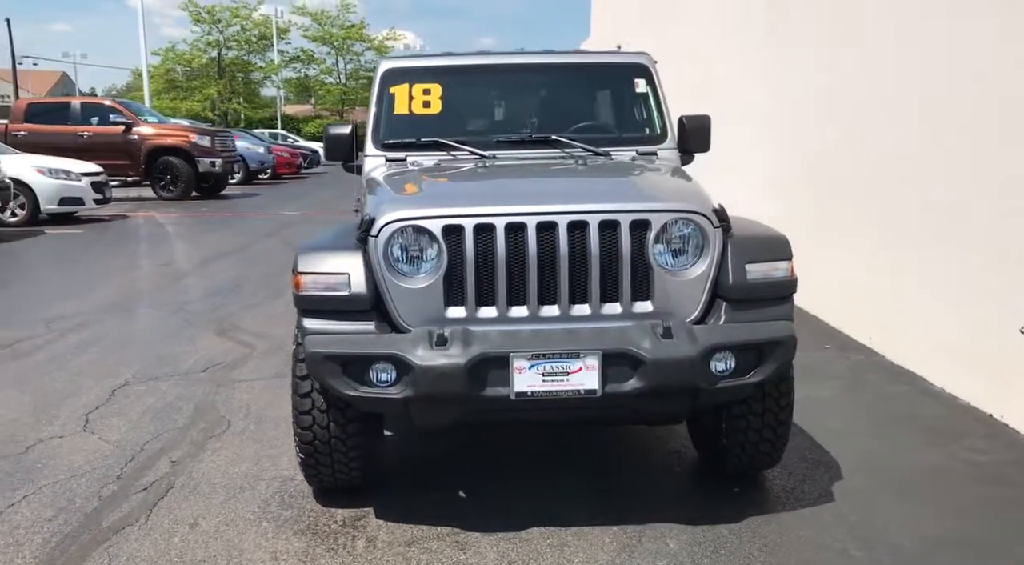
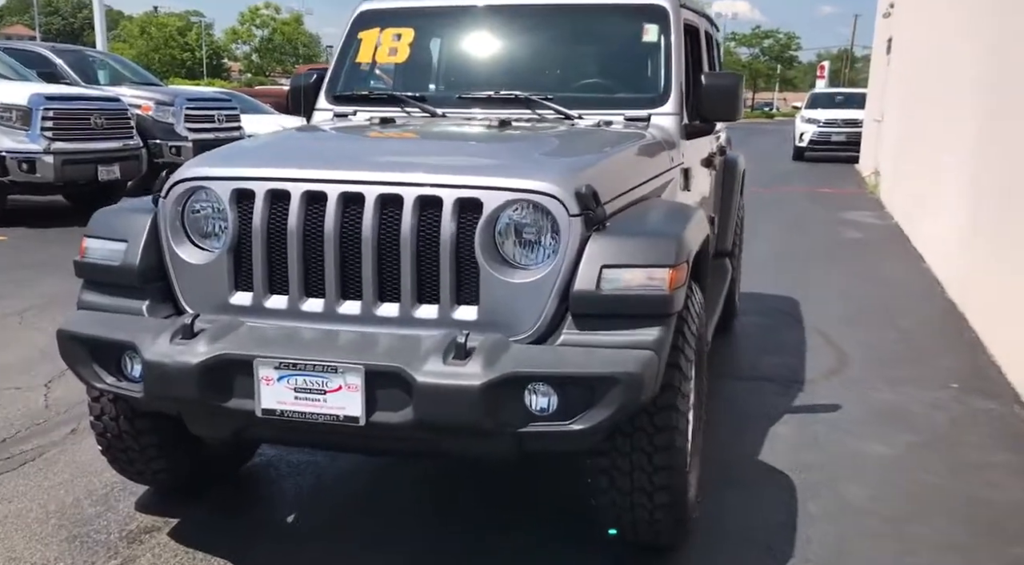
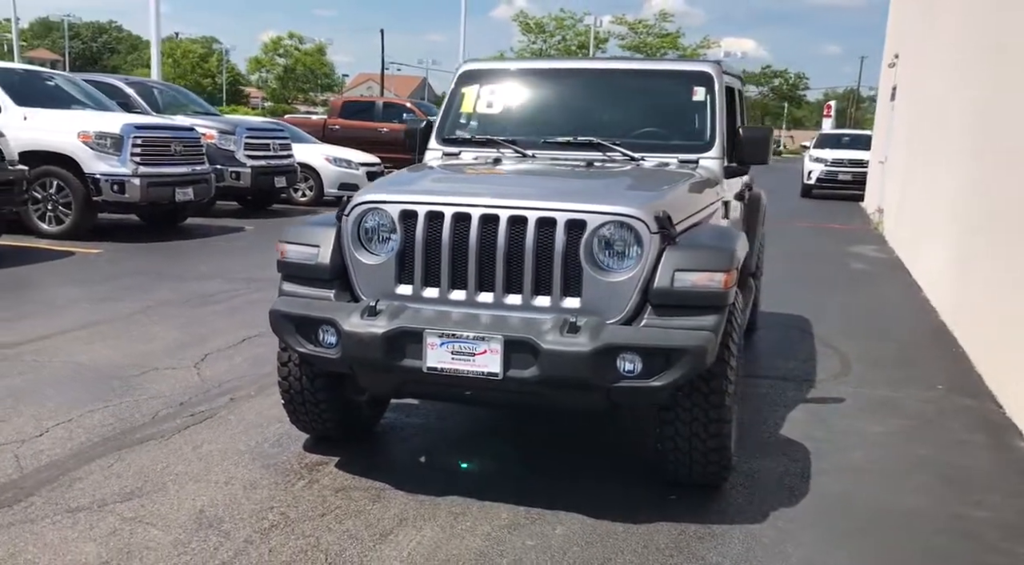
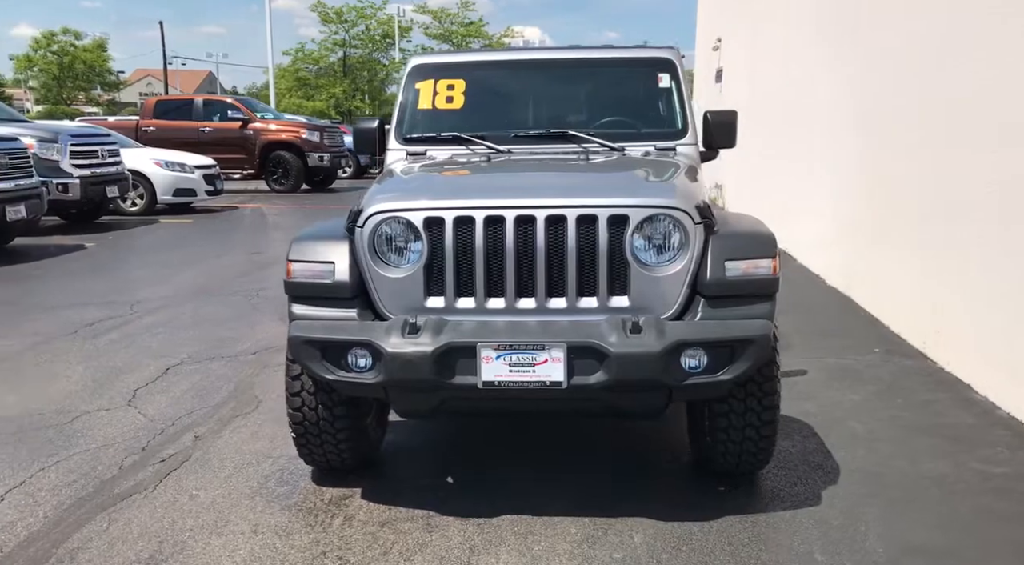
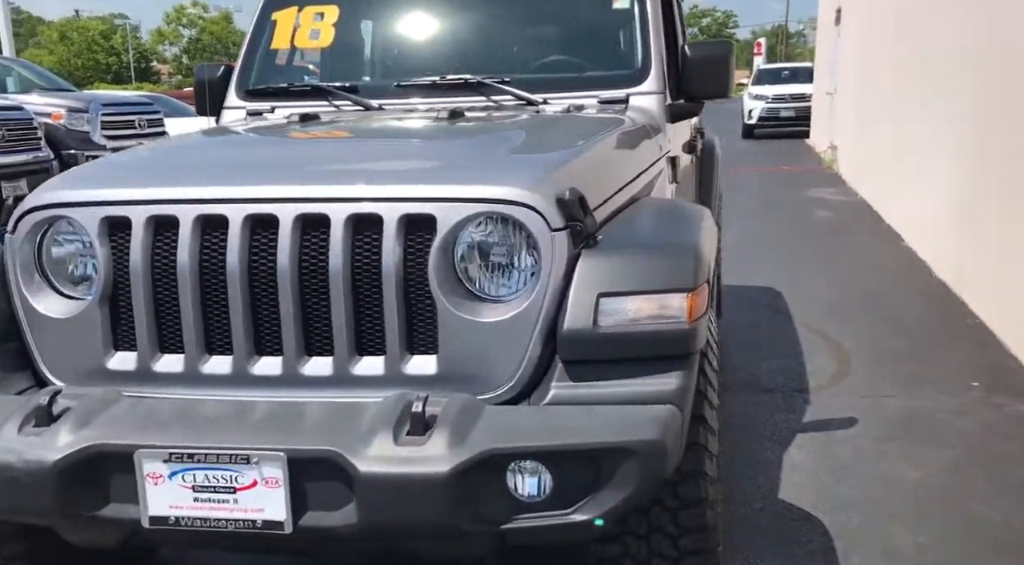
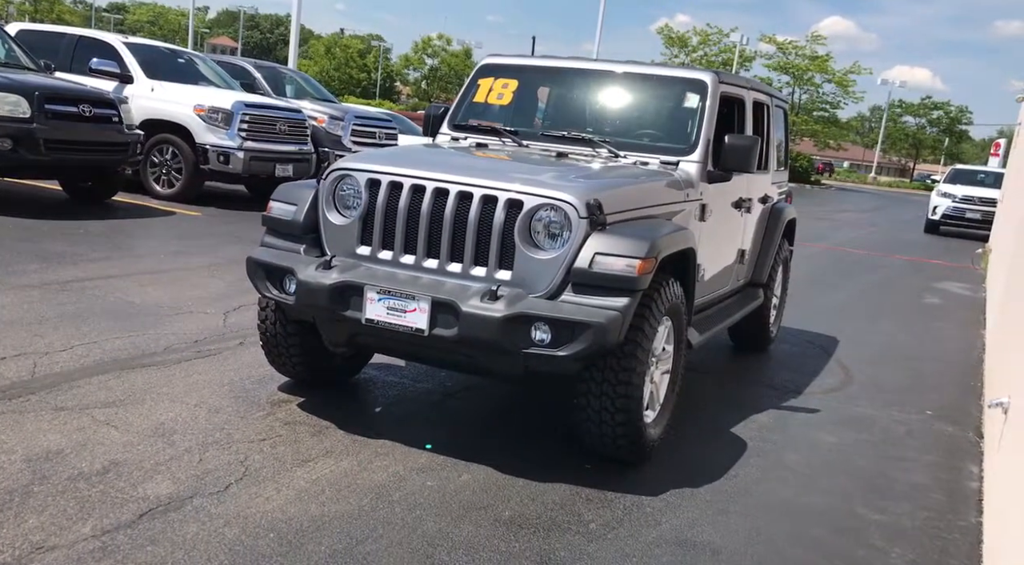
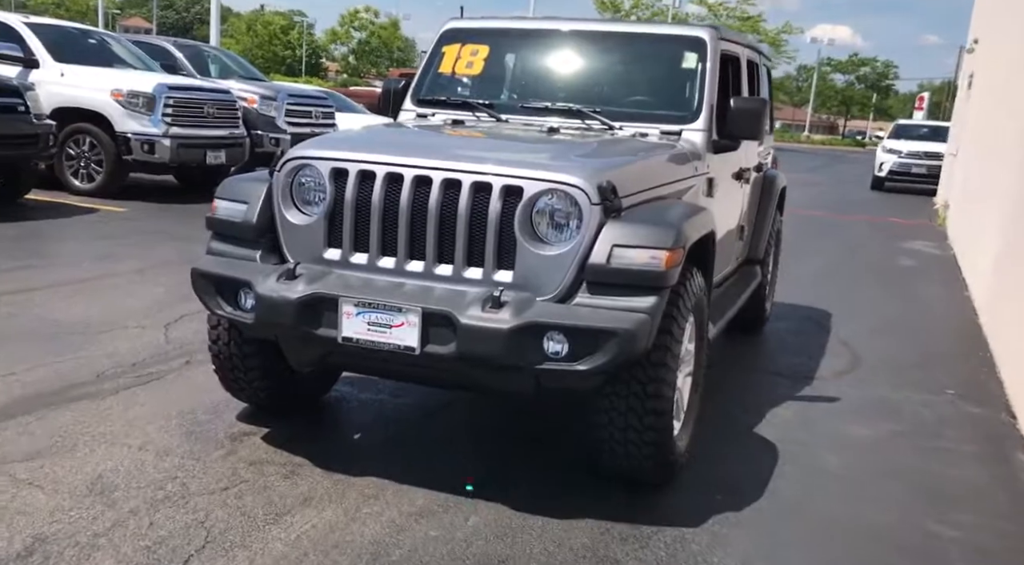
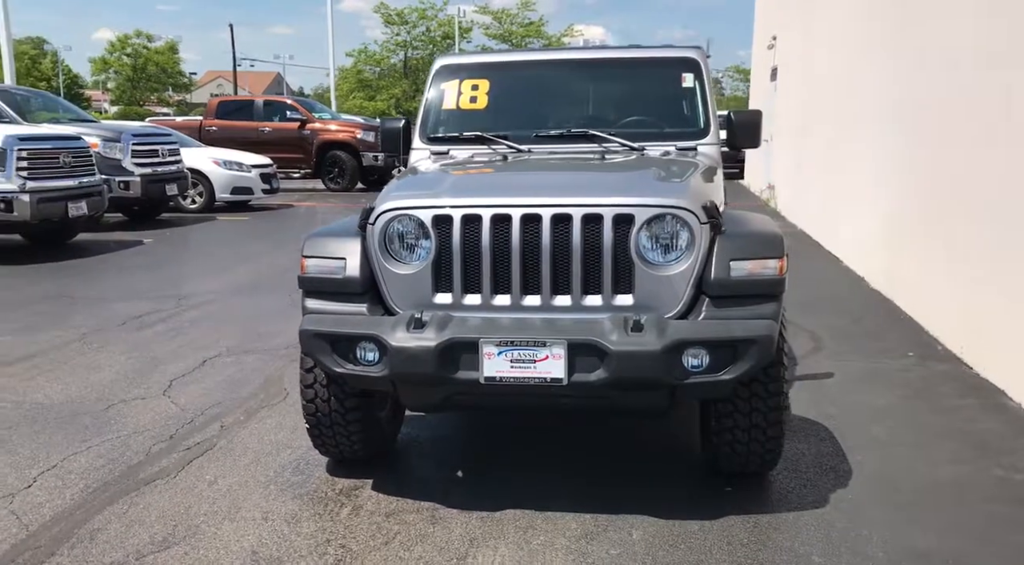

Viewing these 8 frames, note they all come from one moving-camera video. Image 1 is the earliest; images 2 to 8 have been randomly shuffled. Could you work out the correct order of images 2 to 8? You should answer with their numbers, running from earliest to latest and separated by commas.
4, 8, 3, 6, 7, 2, 5
